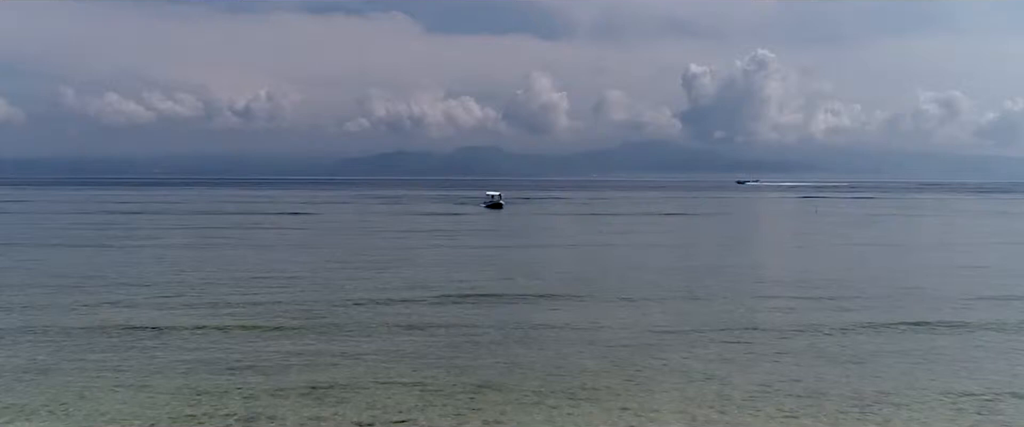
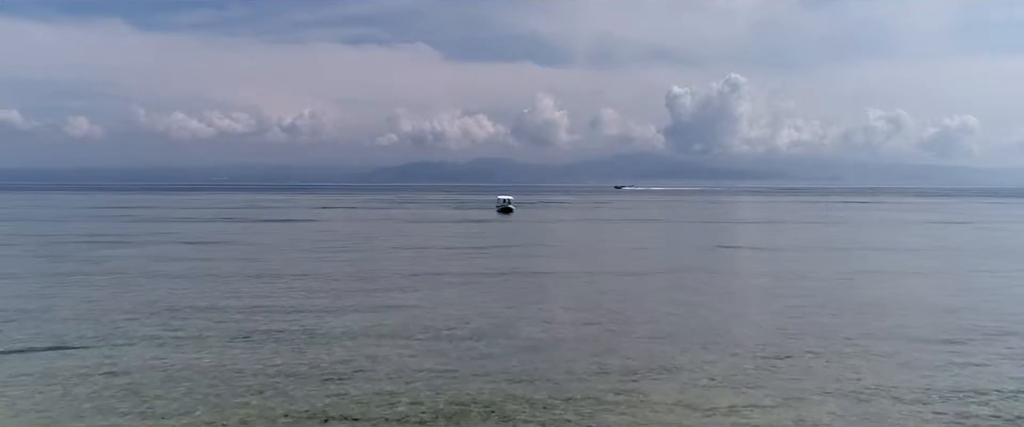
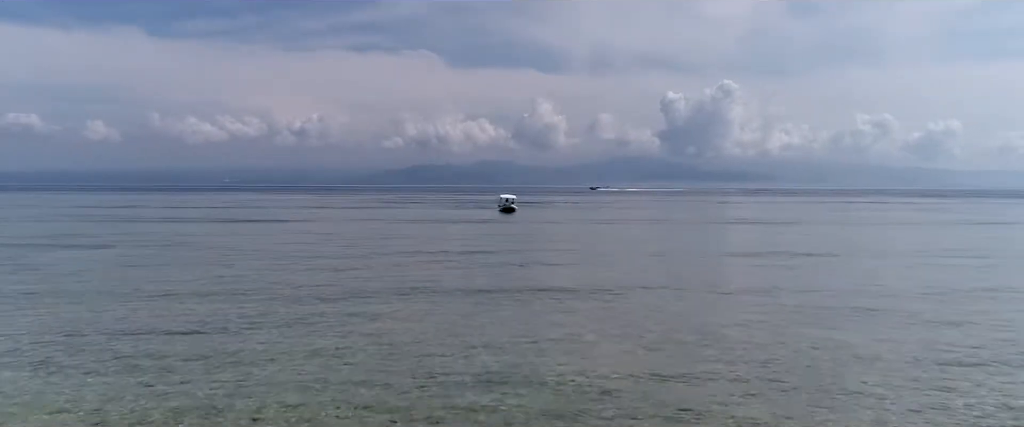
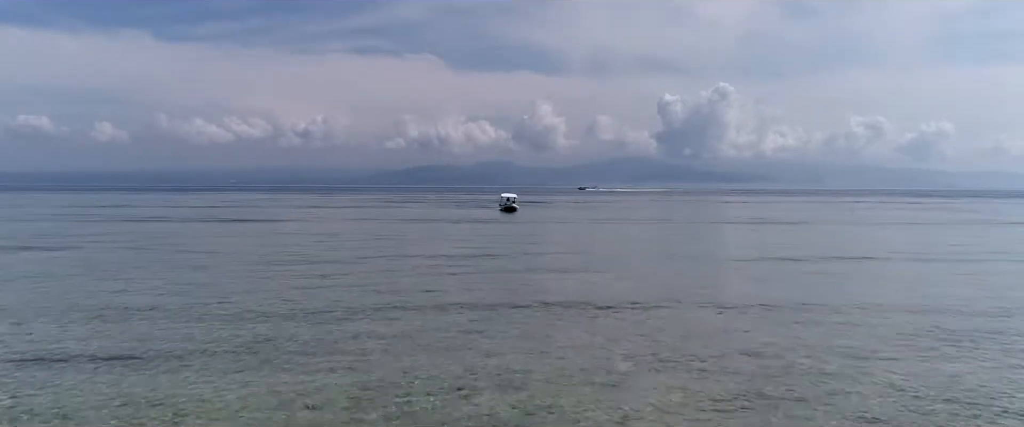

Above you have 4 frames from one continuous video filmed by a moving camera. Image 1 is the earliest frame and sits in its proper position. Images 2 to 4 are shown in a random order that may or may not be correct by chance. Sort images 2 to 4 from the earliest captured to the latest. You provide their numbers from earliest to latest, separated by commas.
2, 3, 4
